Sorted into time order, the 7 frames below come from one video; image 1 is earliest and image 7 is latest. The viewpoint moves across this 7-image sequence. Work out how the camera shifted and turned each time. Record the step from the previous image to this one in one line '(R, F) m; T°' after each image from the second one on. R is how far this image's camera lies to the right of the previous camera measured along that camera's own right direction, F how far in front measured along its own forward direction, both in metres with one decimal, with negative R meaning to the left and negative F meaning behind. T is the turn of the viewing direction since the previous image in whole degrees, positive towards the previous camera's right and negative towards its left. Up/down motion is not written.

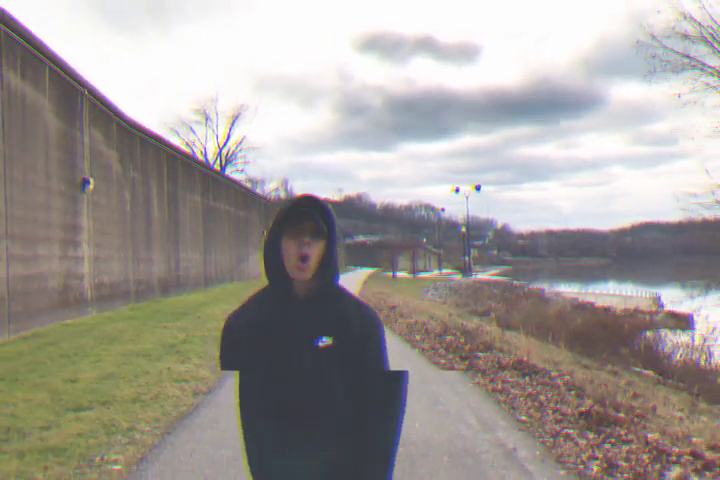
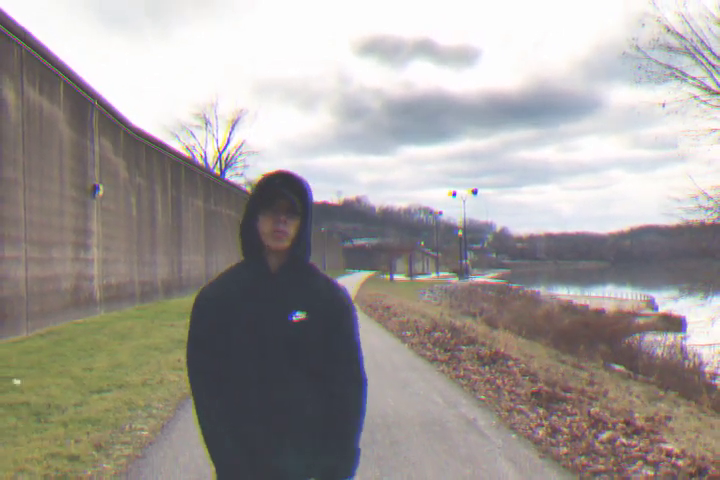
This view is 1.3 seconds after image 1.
(+0.1, -0.9) m; 0°
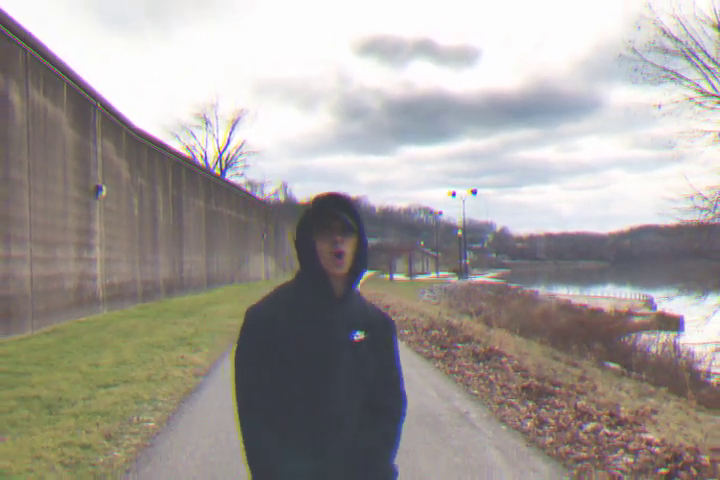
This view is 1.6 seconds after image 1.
(0.0, -0.3) m; 0°
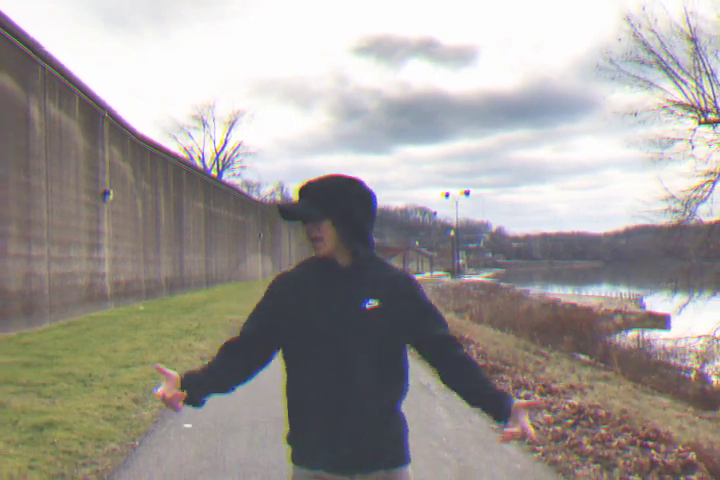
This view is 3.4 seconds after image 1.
(+0.2, -1.3) m; 0°
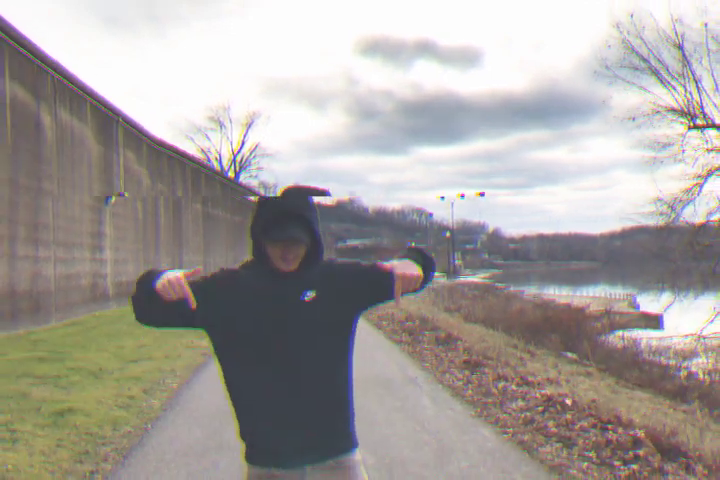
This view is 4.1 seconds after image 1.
(+0.1, -0.6) m; 0°
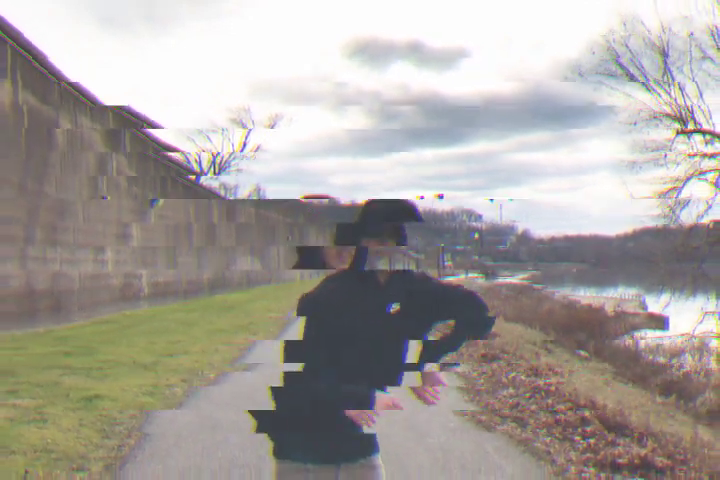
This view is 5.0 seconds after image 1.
(+0.2, -0.5) m; -3°
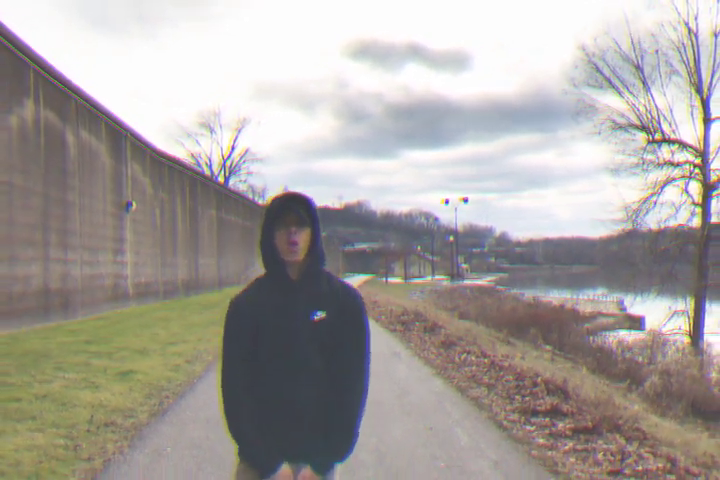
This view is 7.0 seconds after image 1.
(-0.1, -1.4) m; +2°
